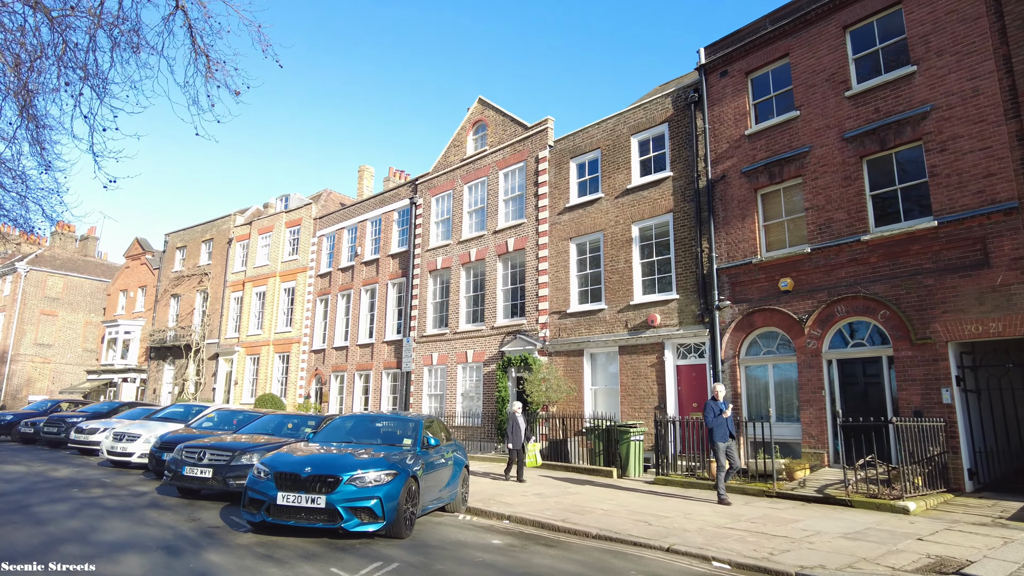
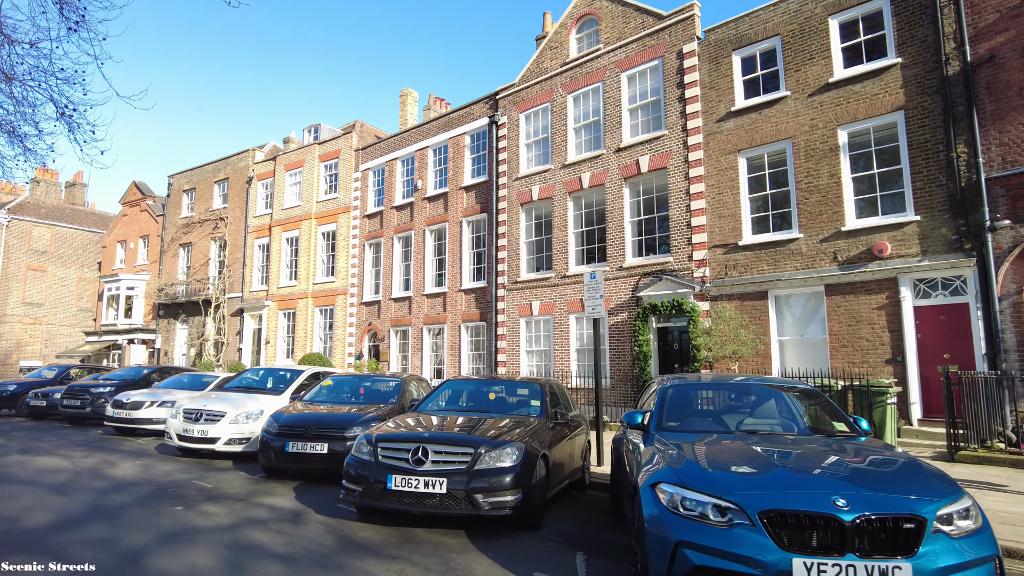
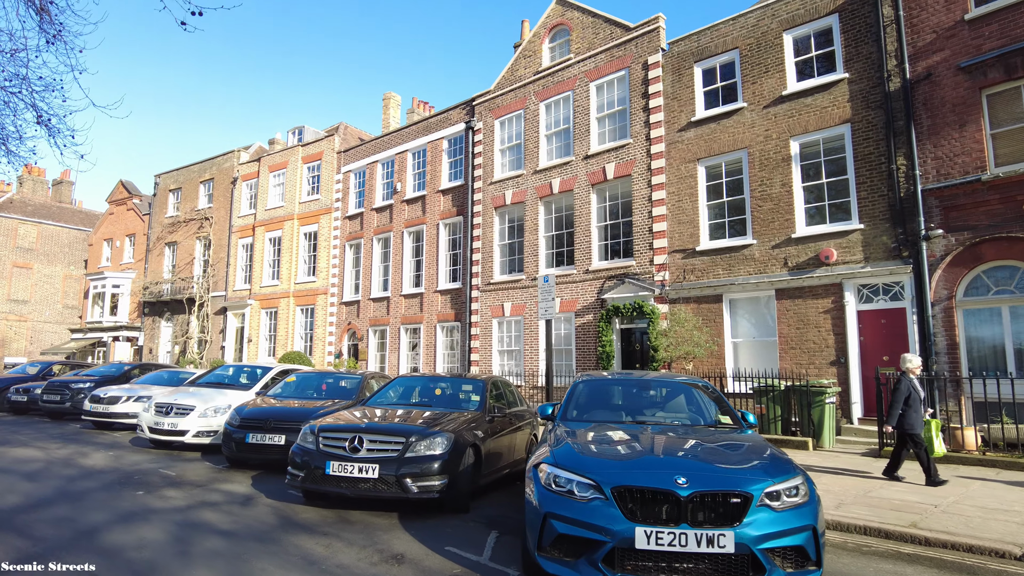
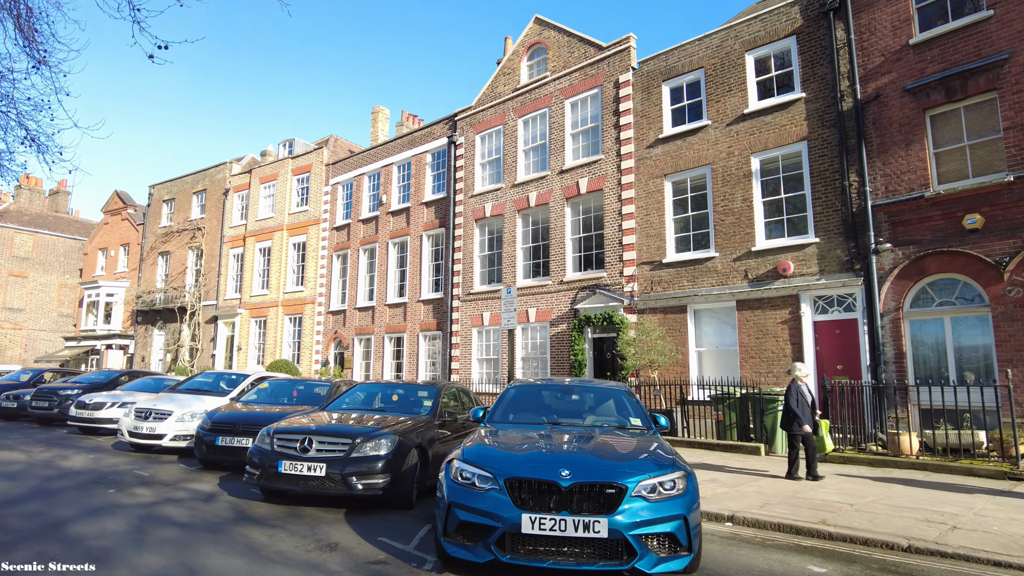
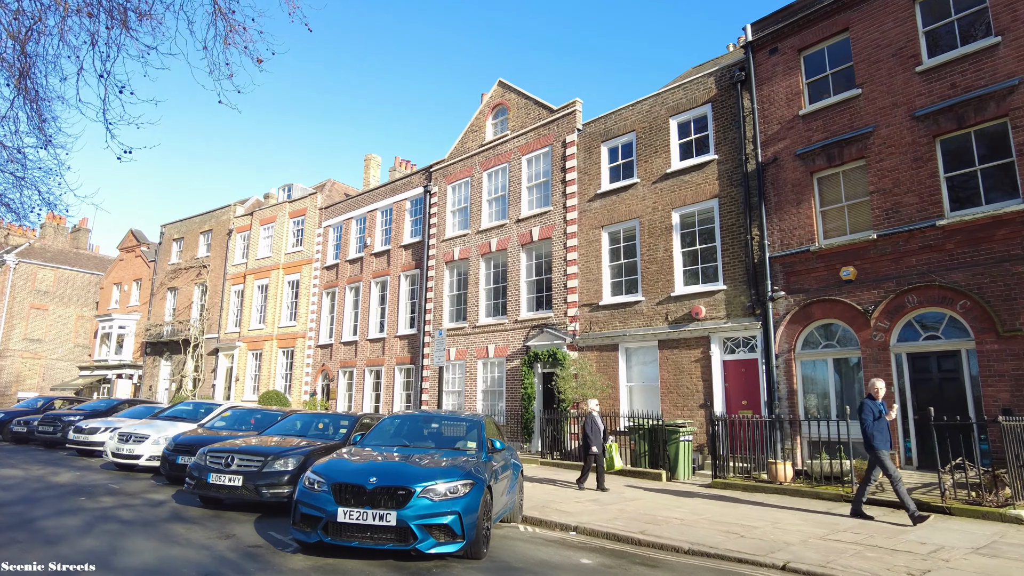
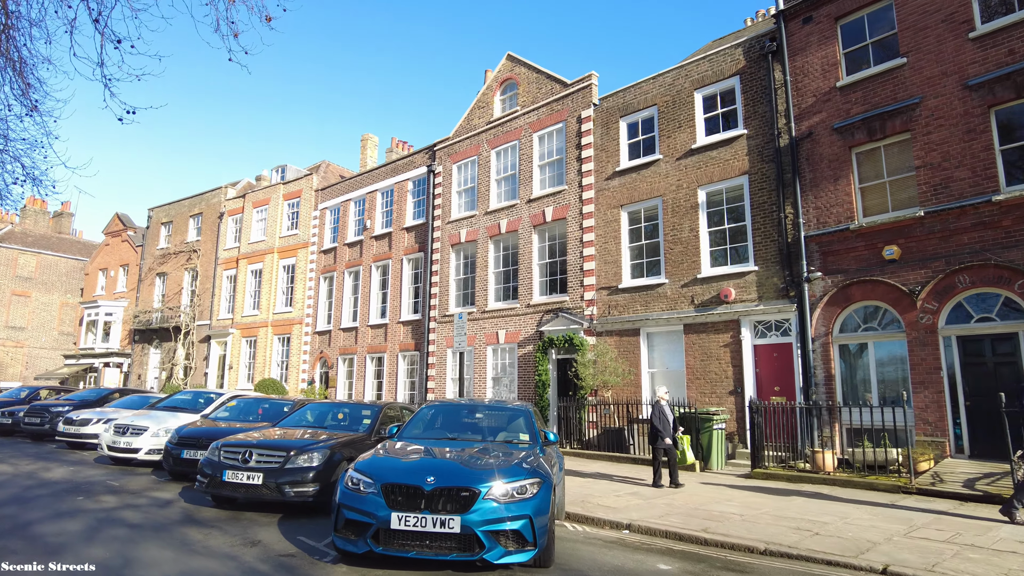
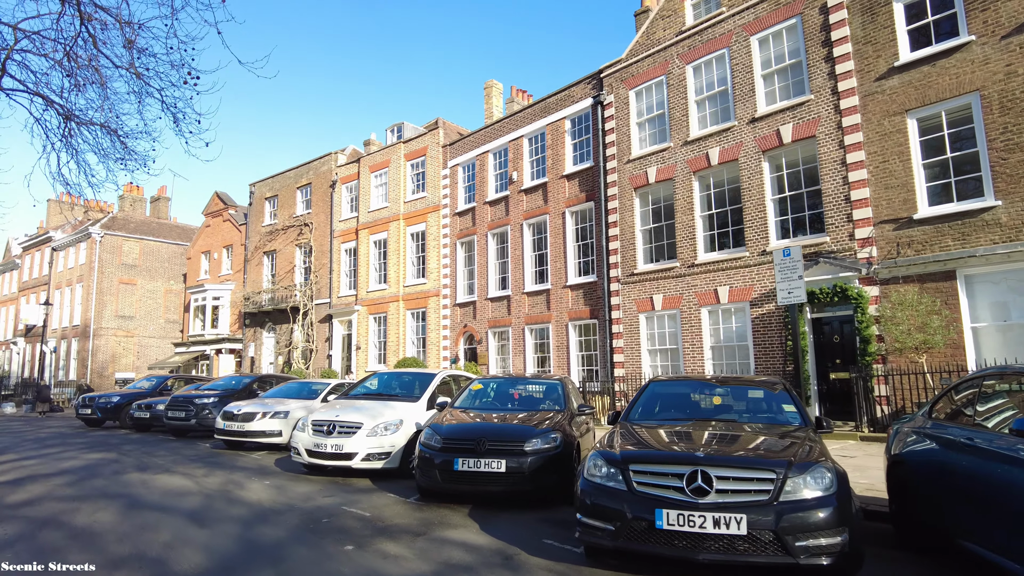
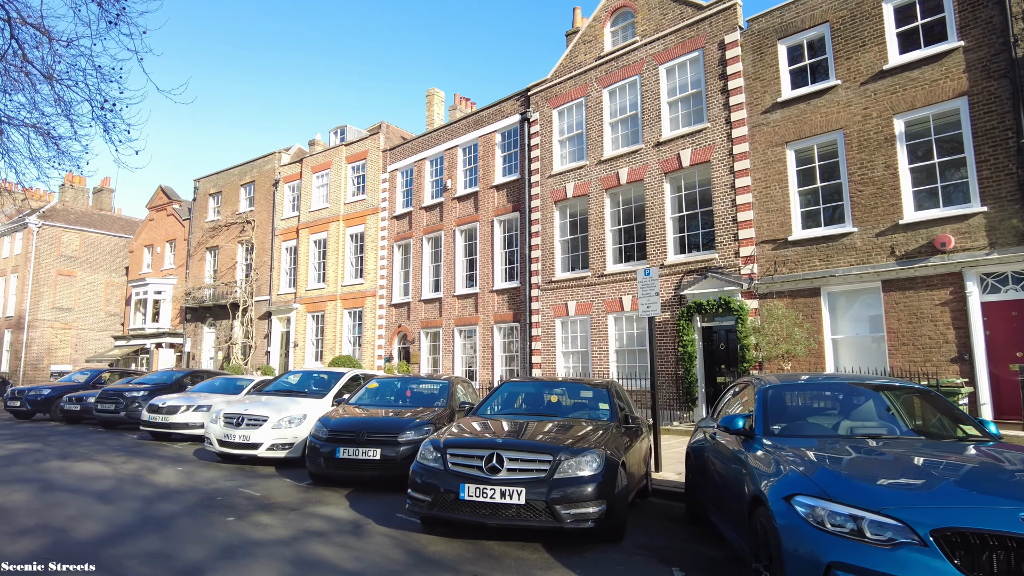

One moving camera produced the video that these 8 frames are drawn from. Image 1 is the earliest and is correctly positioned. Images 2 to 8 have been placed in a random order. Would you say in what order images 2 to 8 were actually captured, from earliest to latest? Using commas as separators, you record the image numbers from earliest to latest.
5, 6, 4, 3, 2, 8, 7
